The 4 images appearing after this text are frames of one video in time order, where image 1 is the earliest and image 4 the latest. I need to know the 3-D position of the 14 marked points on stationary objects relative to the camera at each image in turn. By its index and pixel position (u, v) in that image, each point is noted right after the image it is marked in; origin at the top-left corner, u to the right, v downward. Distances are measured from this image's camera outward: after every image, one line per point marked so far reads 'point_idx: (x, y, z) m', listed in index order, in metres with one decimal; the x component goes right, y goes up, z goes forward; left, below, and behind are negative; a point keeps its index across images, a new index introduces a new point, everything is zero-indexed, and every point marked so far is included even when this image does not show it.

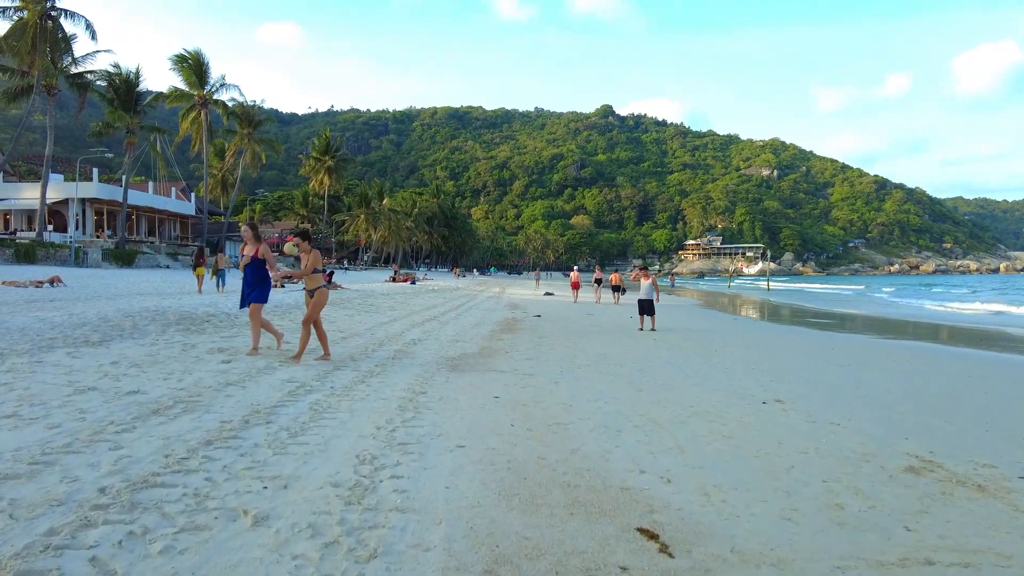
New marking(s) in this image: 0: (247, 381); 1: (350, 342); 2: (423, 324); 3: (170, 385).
0: (-2.3, -0.8, +5.7) m
1: (-2.2, -0.8, +9.1) m
2: (-1.8, -0.7, +13.3) m
3: (-2.8, -0.8, +5.3) m
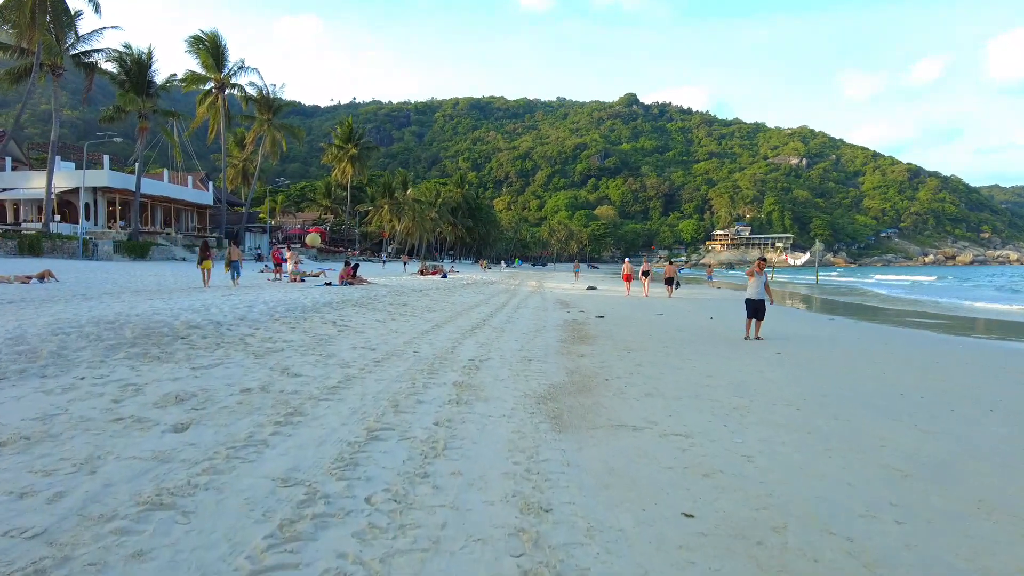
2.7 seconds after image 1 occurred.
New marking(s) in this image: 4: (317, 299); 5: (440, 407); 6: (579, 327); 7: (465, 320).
0: (-1.4, -0.9, +2.8) m
1: (-1.2, -0.8, +6.2) m
2: (-0.6, -0.7, +10.4) m
3: (-1.8, -0.9, +2.4) m
4: (-3.6, -0.2, +12.2) m
5: (-0.5, -0.9, +4.9) m
6: (+1.3, -0.8, +13.0) m
7: (-0.9, -0.6, +12.5) m
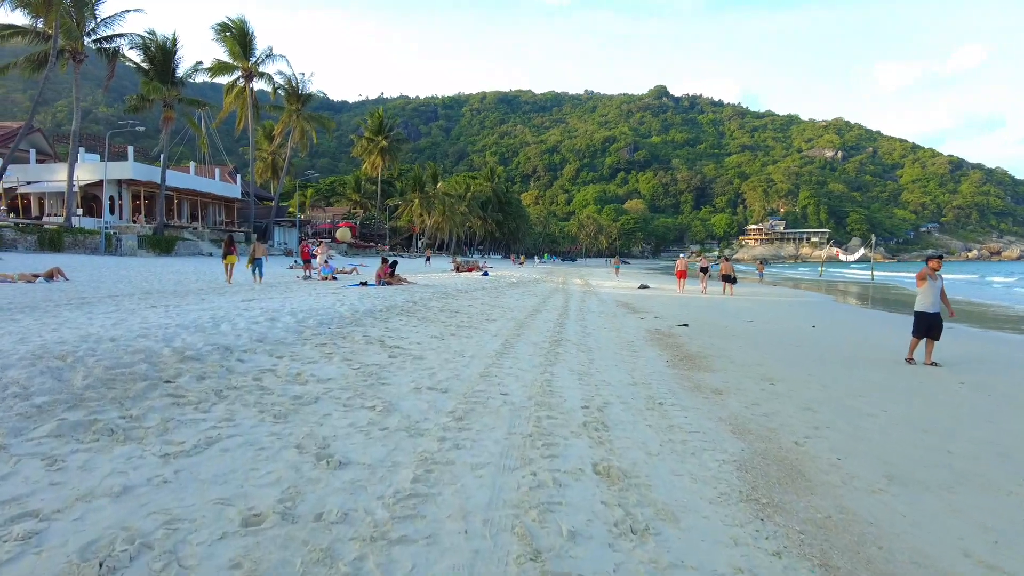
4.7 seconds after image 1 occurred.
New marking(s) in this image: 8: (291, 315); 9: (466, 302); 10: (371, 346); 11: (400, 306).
0: (-0.5, -1.0, +0.6) m
1: (-0.2, -0.9, +3.9) m
2: (+0.6, -0.8, +8.1) m
3: (-1.0, -1.0, +0.1) m
4: (-2.4, -0.3, +10.0) m
5: (+0.4, -1.0, +2.6) m
6: (+2.6, -0.9, +10.6) m
7: (+0.3, -0.7, +10.2) m
8: (-2.8, -0.3, +8.2) m
9: (-1.0, -0.3, +13.8) m
10: (-1.5, -0.6, +6.8) m
11: (-1.9, -0.3, +11.2) m
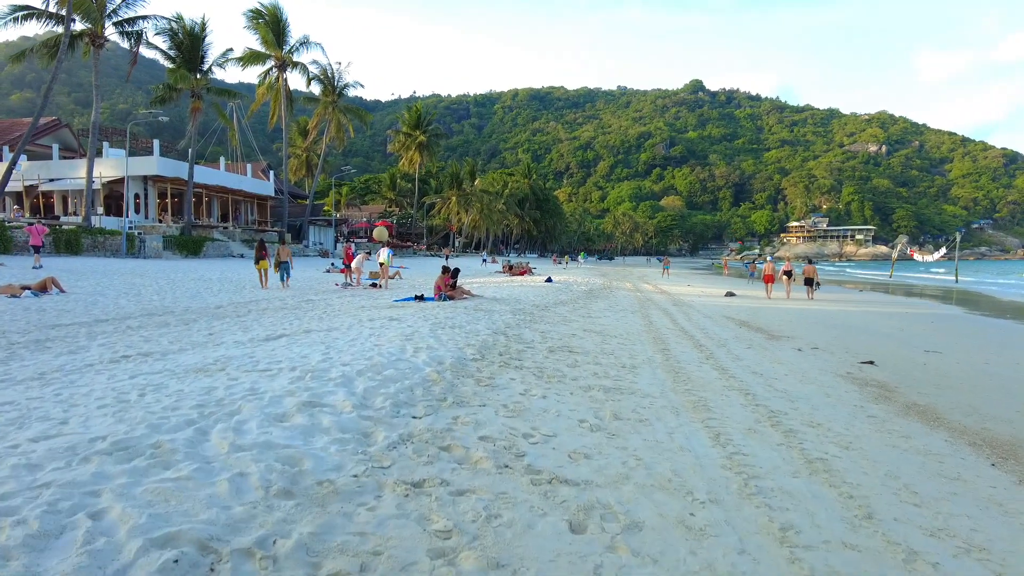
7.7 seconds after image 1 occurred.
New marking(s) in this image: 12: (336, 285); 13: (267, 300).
0: (+0.7, -1.4, -3.0) m
1: (+1.2, -1.3, +0.3) m
2: (+2.1, -1.2, +4.5) m
3: (+0.2, -1.4, -3.4) m
4: (-0.8, -0.6, +6.5) m
5: (+1.7, -1.4, -1.0) m
6: (+4.3, -1.2, +6.9) m
7: (+2.0, -1.0, +6.6) m
8: (-1.2, -0.7, +4.7) m
9: (+0.8, -0.6, +10.2) m
10: (0.0, -1.0, +3.3) m
11: (-0.2, -0.7, +7.7) m
12: (-4.6, +0.1, +17.2) m
13: (-5.1, -0.2, +13.6) m
